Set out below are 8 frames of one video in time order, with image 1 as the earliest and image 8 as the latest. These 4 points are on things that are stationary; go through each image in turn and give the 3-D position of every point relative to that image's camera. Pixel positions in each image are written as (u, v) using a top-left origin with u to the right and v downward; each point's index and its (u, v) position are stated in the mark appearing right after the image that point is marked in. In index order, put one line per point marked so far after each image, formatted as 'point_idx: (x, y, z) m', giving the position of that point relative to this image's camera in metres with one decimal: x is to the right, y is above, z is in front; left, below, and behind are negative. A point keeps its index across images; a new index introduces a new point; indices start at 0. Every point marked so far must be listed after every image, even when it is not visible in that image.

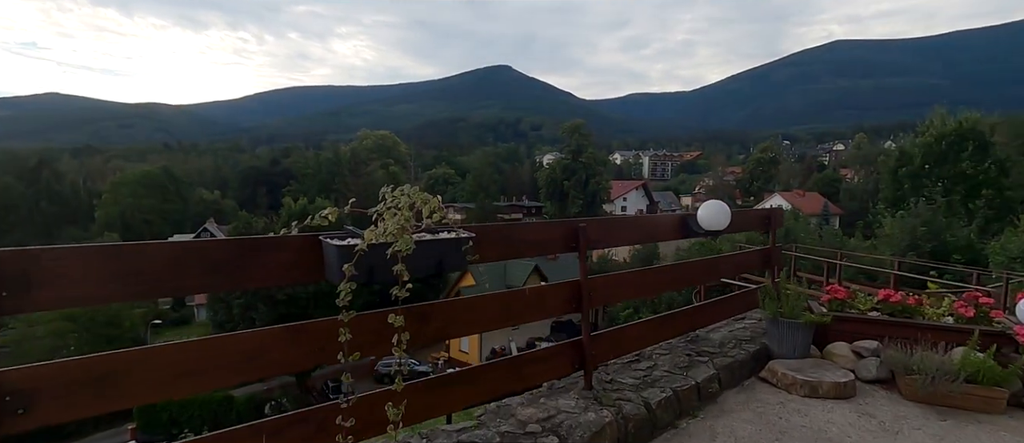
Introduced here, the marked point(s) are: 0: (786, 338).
0: (+1.8, -0.8, +3.6) m
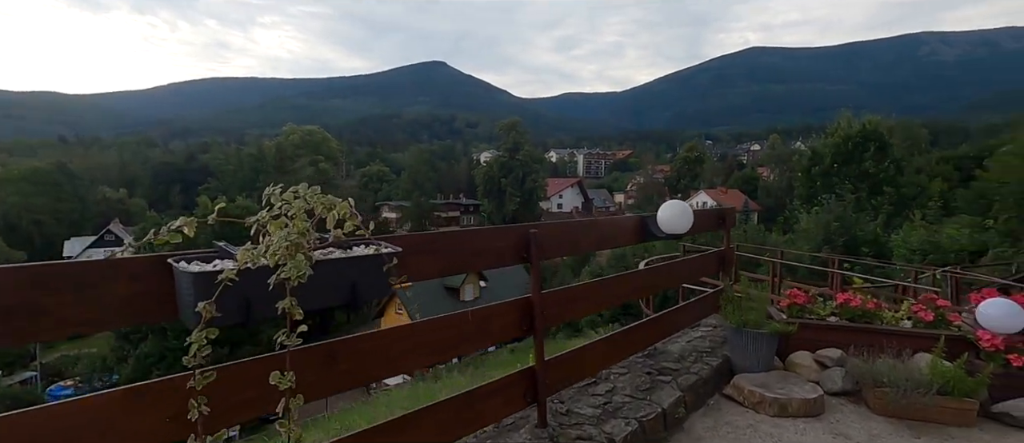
0: (+1.5, -0.8, +3.3) m
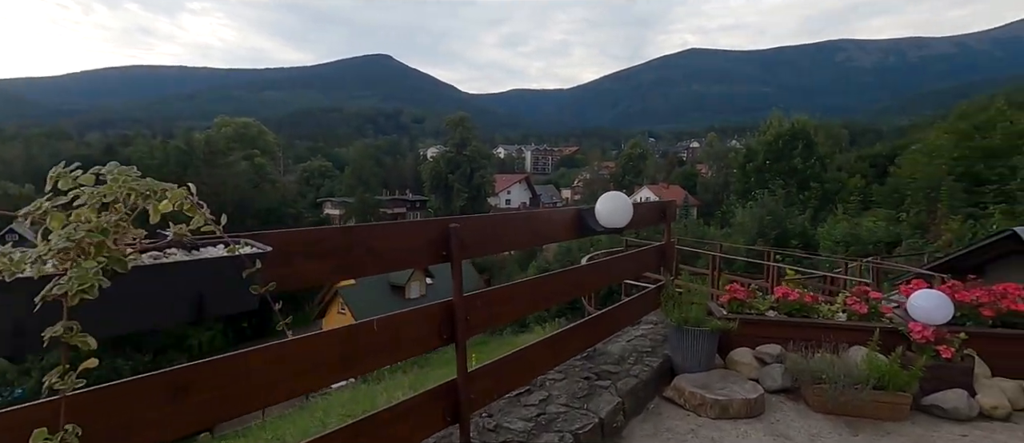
0: (+1.0, -0.8, +3.2) m
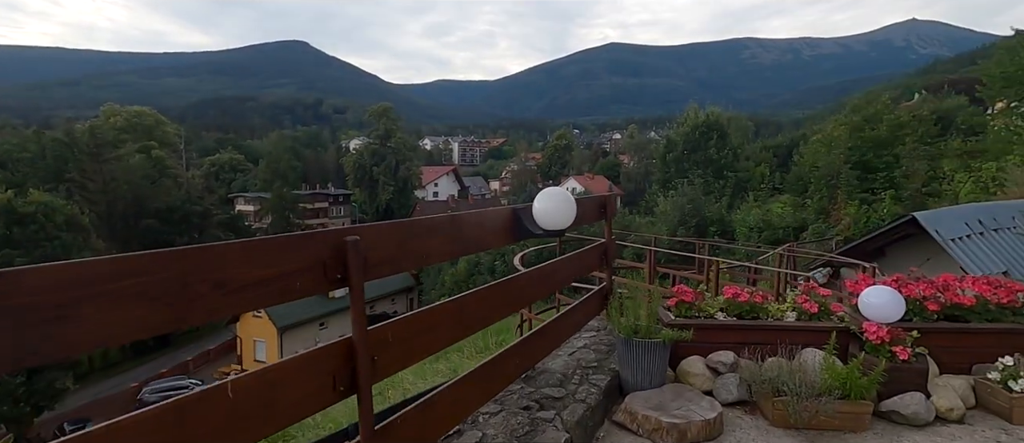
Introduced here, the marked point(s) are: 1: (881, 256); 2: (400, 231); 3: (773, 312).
0: (+0.7, -0.7, +2.9) m
1: (+5.6, -0.5, +8.7) m
2: (-0.4, 0.0, +1.8) m
3: (+1.6, -0.6, +3.4) m
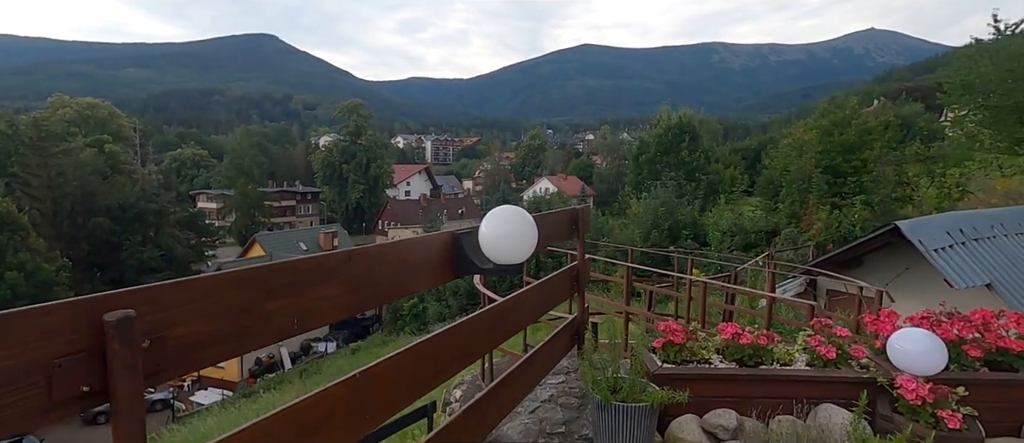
0: (+0.4, -0.9, +2.2) m
1: (+5.0, -0.6, +8.3) m
2: (-0.5, -0.1, +1.1) m
3: (+1.4, -0.7, +2.8) m
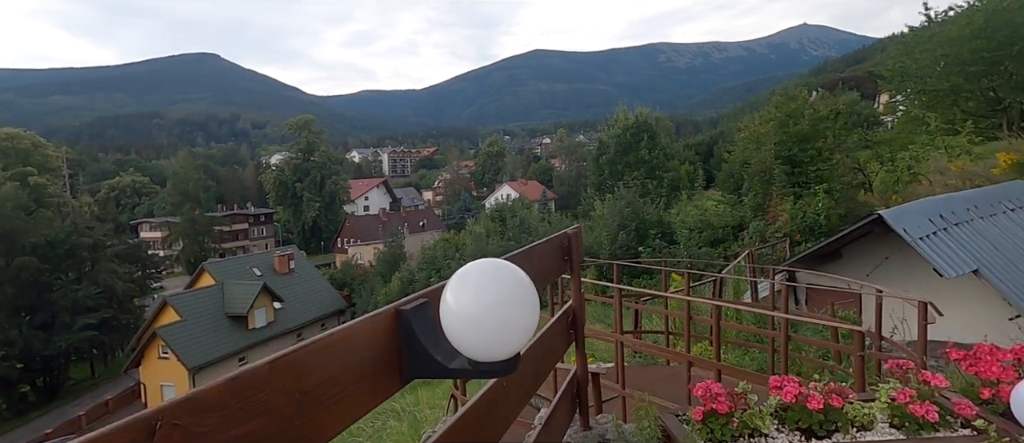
0: (+0.4, -1.0, +1.4) m
1: (+4.6, -0.5, +7.8) m
2: (-0.5, -0.3, +0.3) m
3: (+1.3, -0.7, +2.1) m
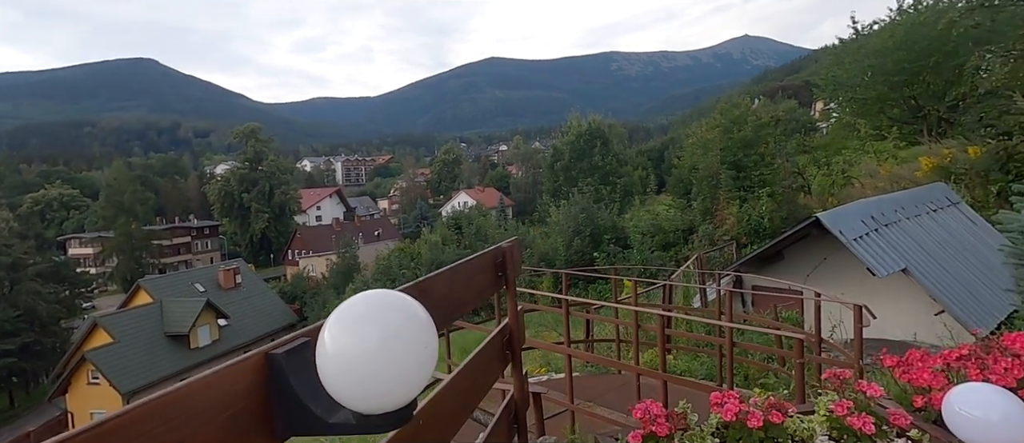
0: (+0.2, -1.0, +1.3) m
1: (+3.9, -0.6, +8.0) m
2: (-0.6, -0.3, +0.1) m
3: (+1.1, -0.8, +2.0) m
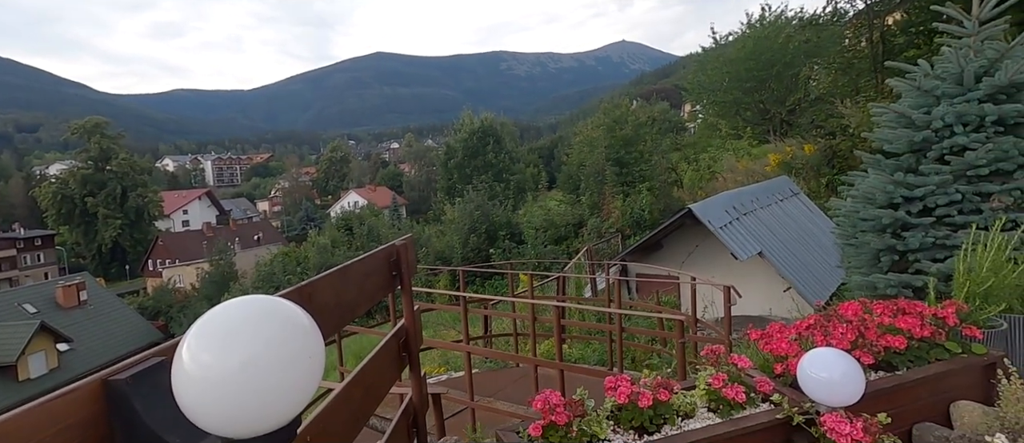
0: (0.0, -1.0, +1.3) m
1: (+2.3, -0.5, +8.6) m
2: (-0.6, -0.4, 0.0) m
3: (+0.7, -0.7, +2.2) m
